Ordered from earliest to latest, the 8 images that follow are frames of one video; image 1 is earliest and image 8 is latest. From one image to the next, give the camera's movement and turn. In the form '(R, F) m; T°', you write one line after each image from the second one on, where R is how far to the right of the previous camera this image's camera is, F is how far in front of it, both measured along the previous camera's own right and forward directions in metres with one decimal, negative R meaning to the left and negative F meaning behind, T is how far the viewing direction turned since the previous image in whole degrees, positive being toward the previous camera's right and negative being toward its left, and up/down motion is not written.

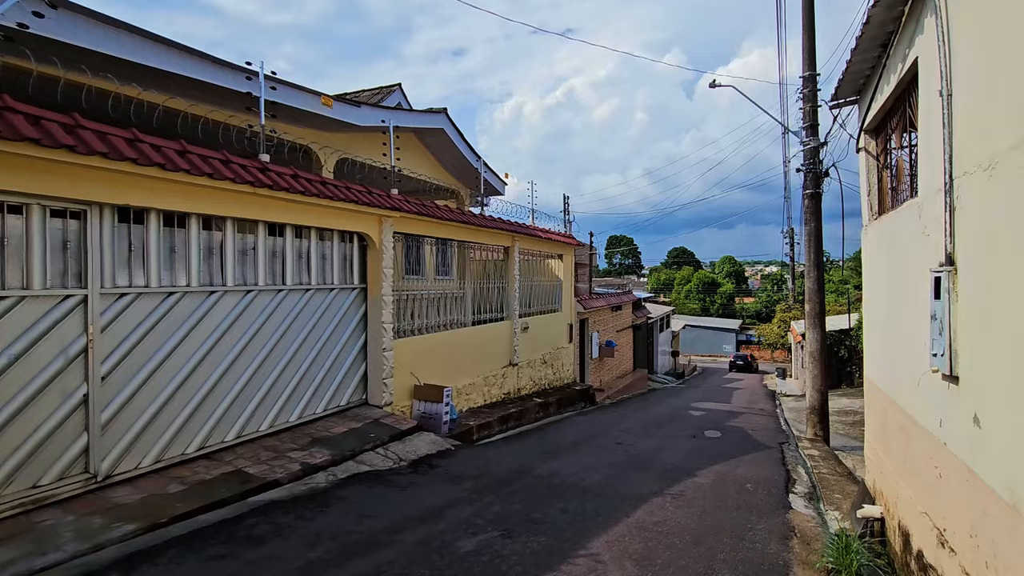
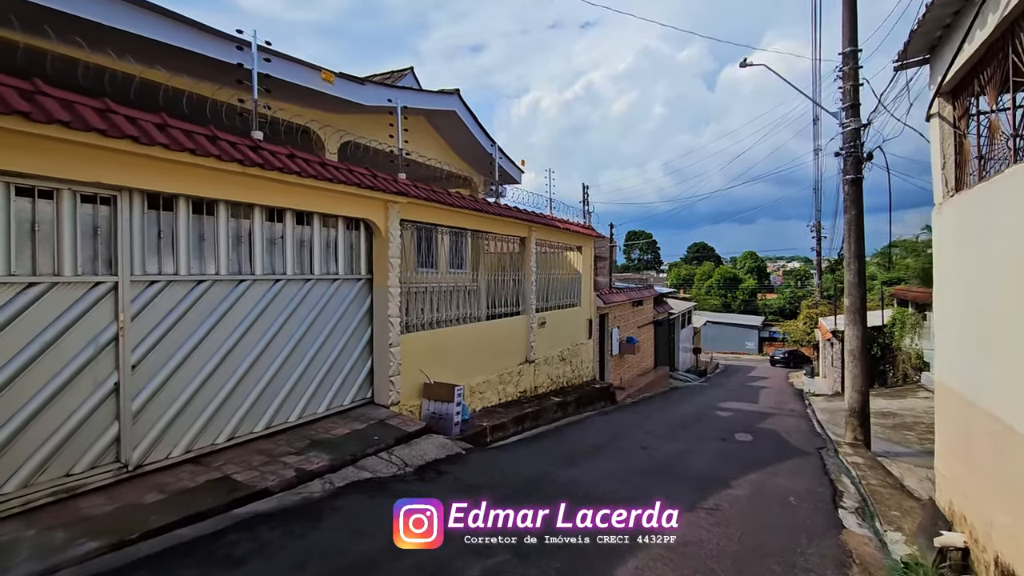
(0.0, +0.5) m; -2°
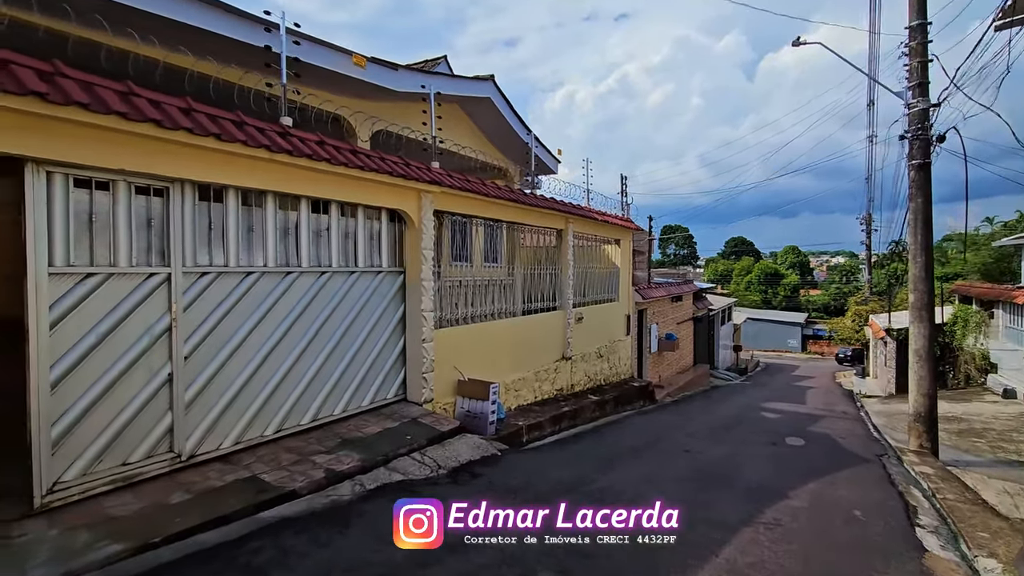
(-0.1, +0.3) m; -4°
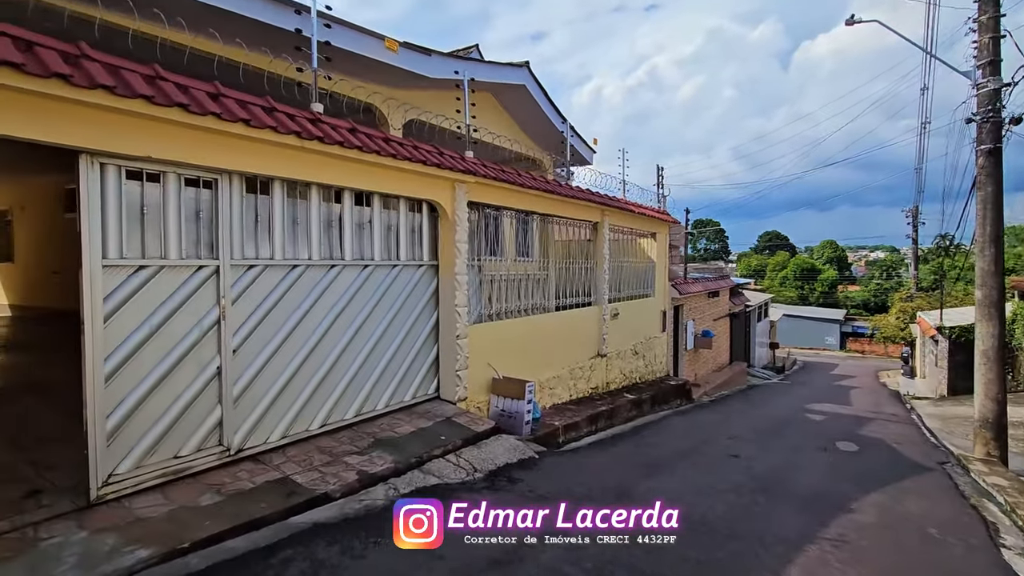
(-0.1, +0.3) m; -3°
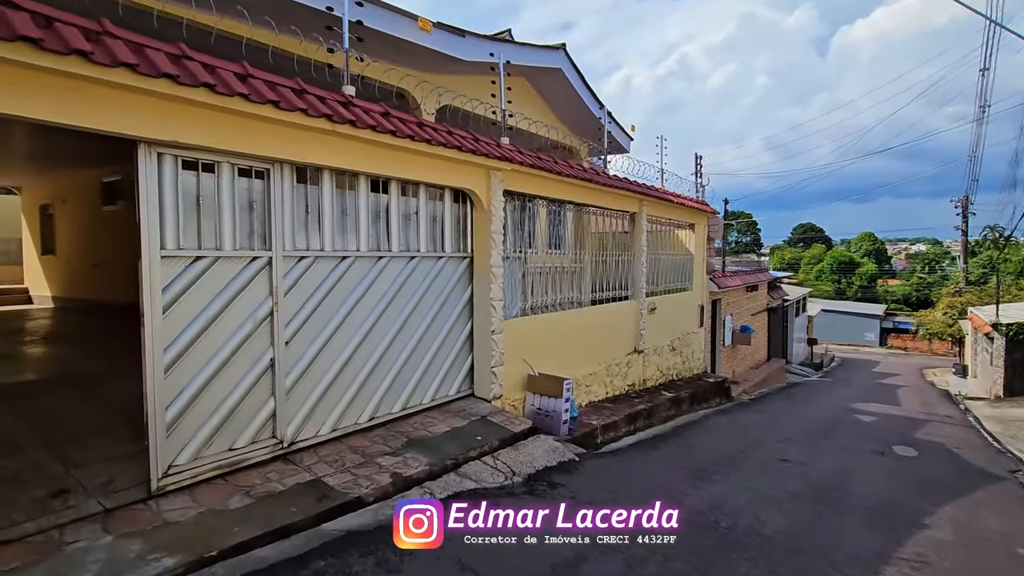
(-0.1, +0.3) m; -3°
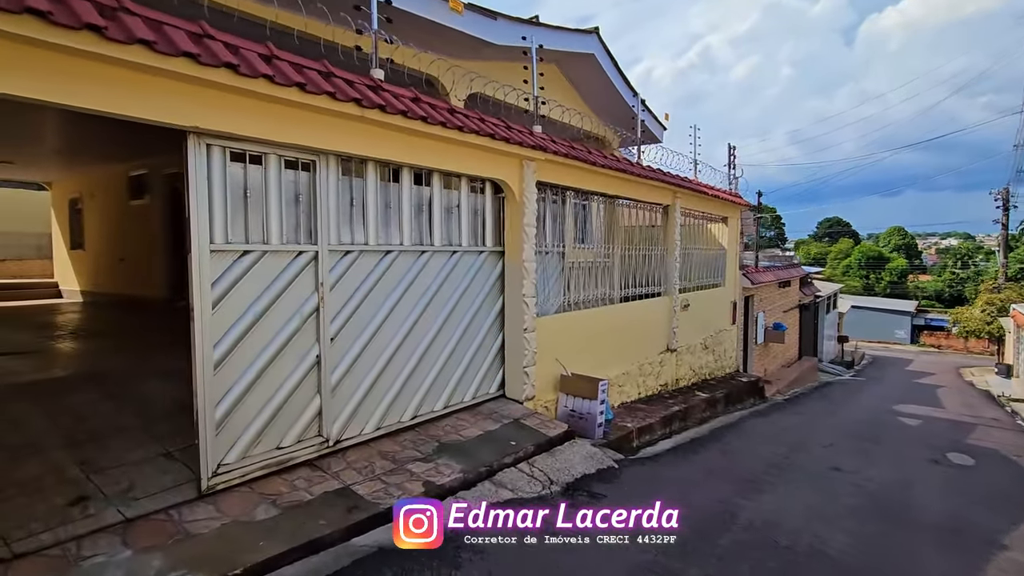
(-0.2, +0.3) m; -2°
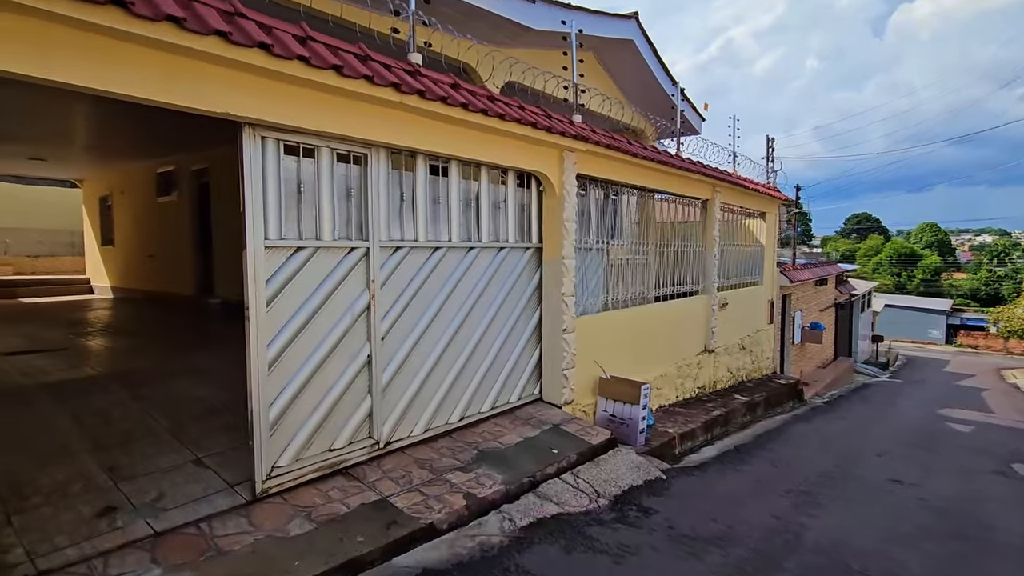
(-0.2, +0.3) m; -2°
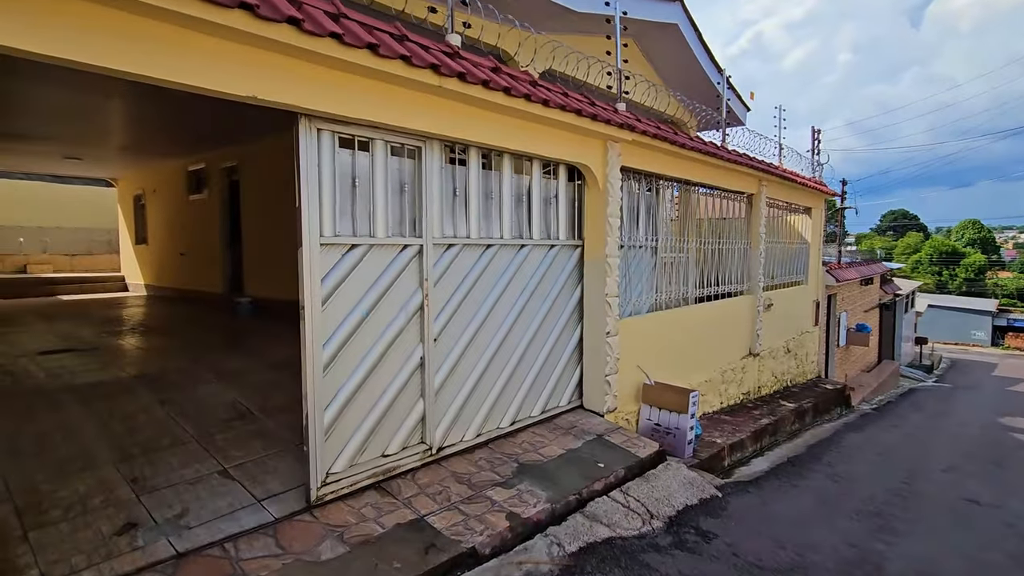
(-0.1, +0.3) m; -3°
